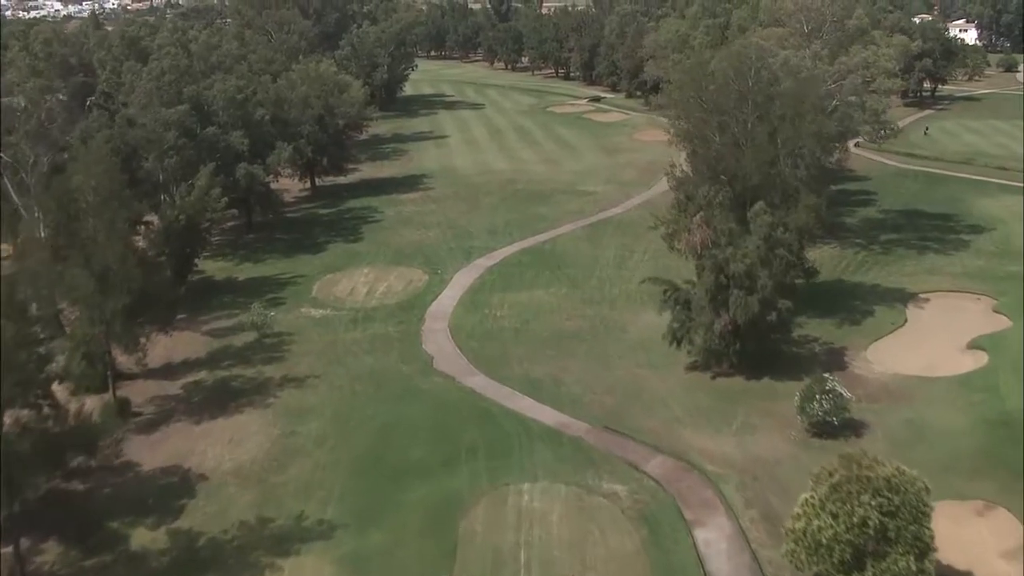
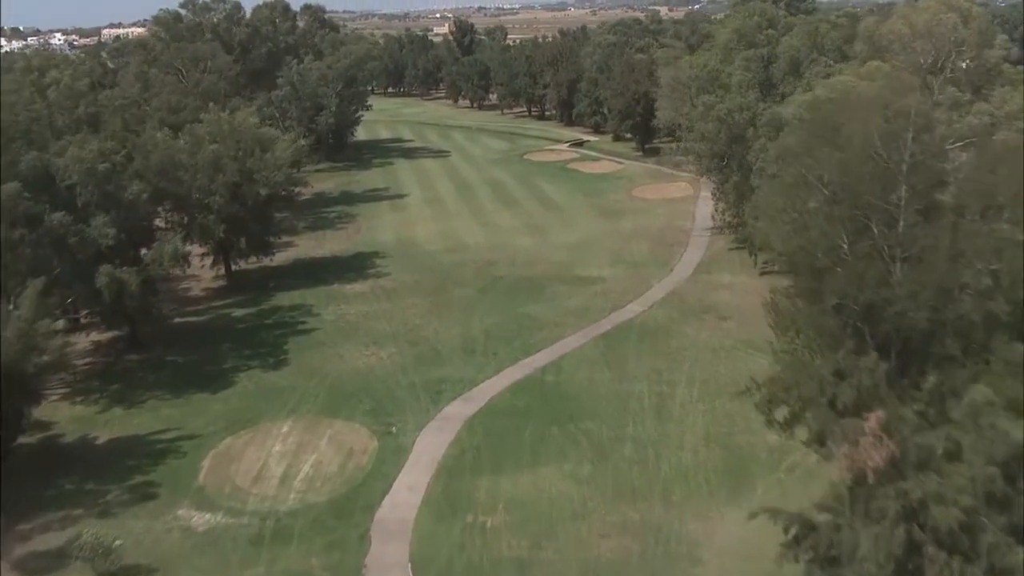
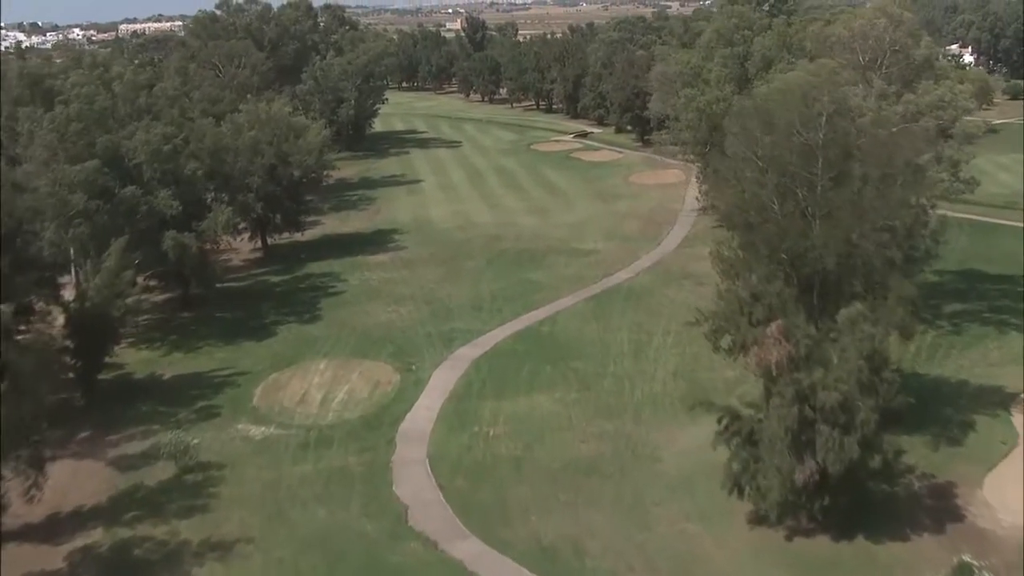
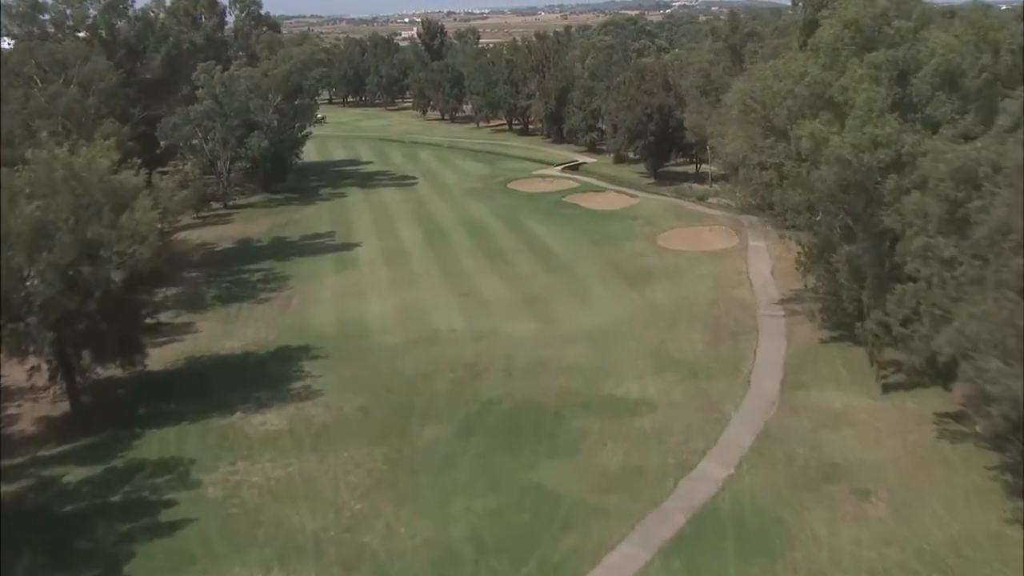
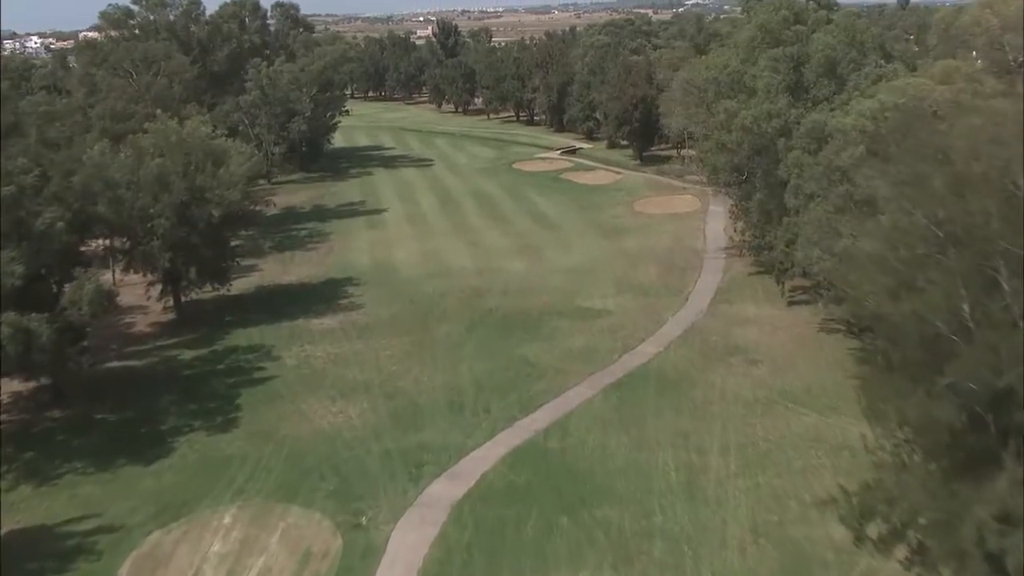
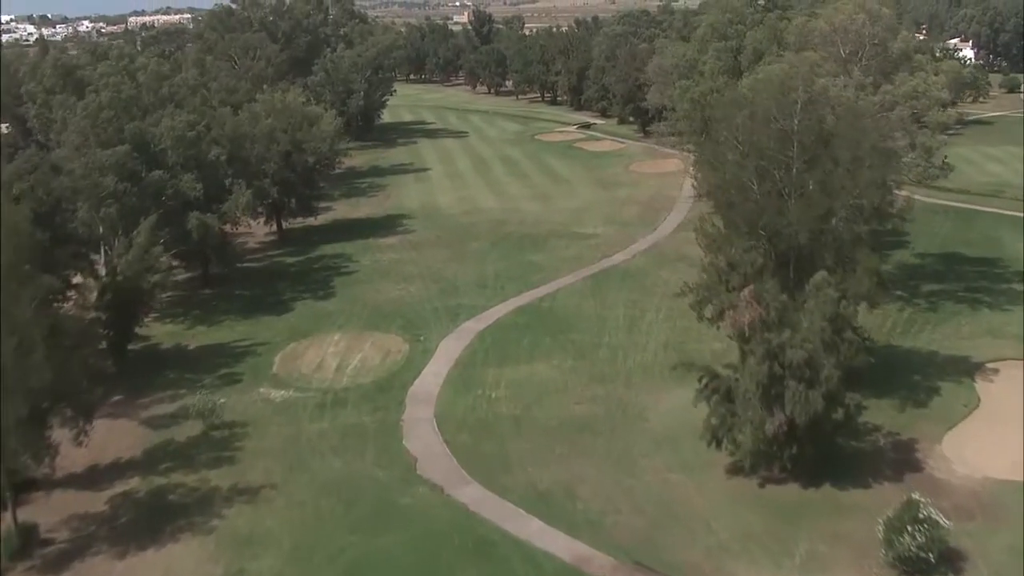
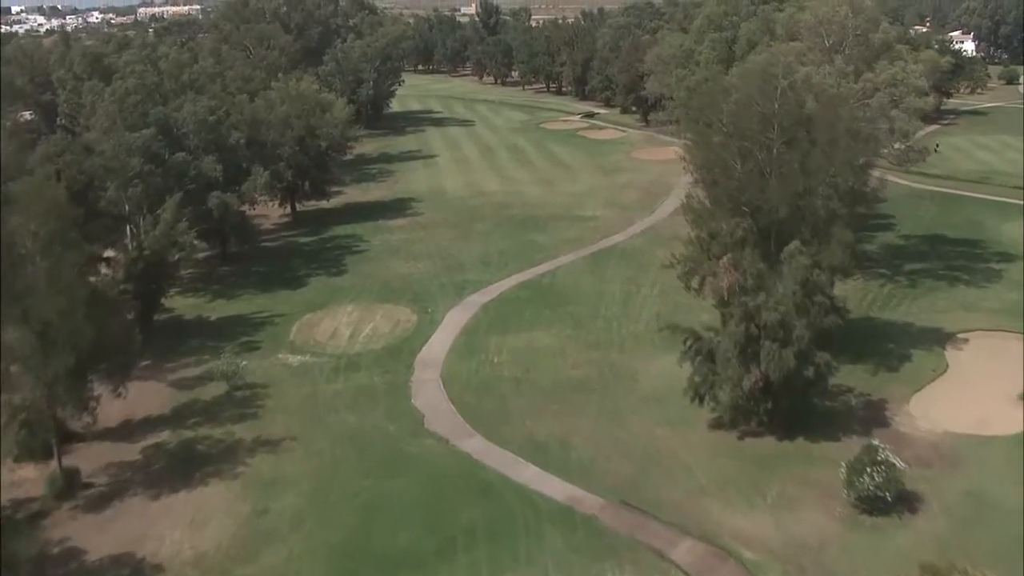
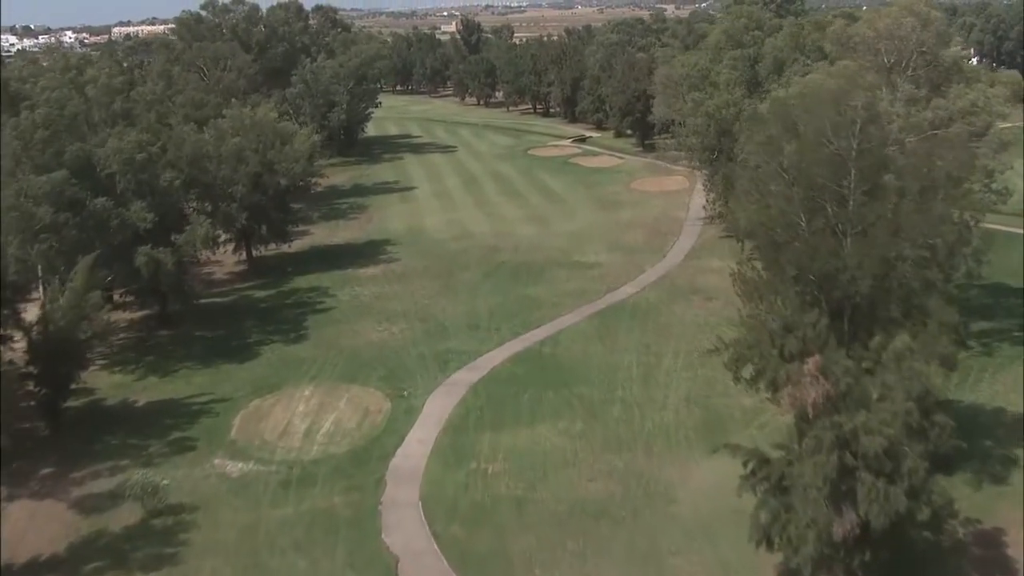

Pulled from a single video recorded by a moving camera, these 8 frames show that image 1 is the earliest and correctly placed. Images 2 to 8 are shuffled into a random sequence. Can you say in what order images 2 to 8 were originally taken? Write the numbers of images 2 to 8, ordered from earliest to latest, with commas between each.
7, 6, 3, 8, 2, 5, 4
